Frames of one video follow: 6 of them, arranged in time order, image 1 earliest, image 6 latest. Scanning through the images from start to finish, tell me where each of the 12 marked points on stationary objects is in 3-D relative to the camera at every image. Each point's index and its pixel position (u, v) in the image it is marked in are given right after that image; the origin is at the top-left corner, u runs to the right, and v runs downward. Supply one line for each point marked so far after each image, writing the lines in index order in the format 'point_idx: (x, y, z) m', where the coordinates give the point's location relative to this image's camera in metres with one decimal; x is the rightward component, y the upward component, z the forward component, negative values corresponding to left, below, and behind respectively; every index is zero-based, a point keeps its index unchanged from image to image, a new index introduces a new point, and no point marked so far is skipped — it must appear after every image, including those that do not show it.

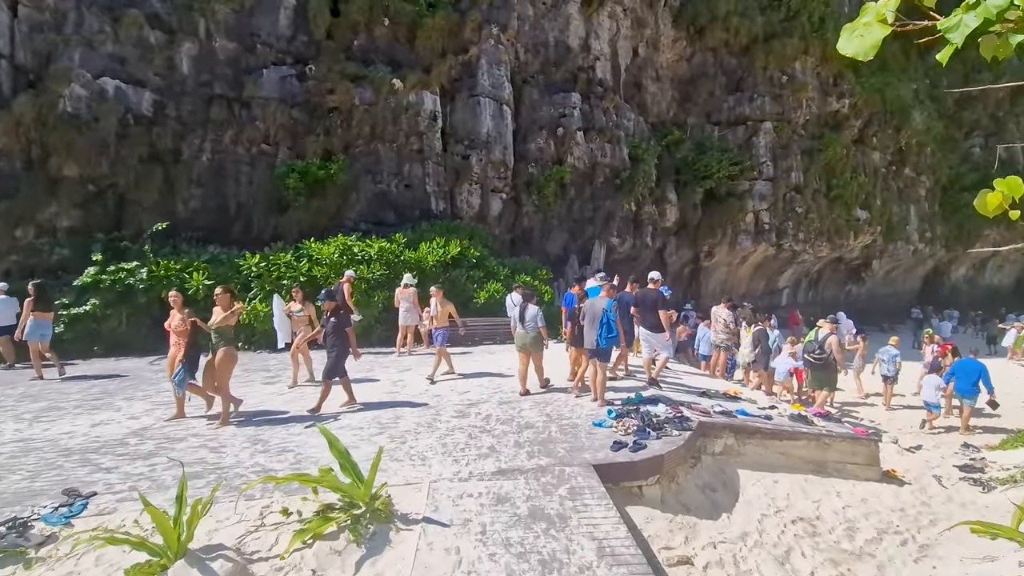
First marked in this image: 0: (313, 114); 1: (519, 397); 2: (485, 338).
0: (-6.4, +5.6, +16.3) m
1: (+0.1, -1.8, +8.3) m
2: (-0.7, -1.4, +13.7) m
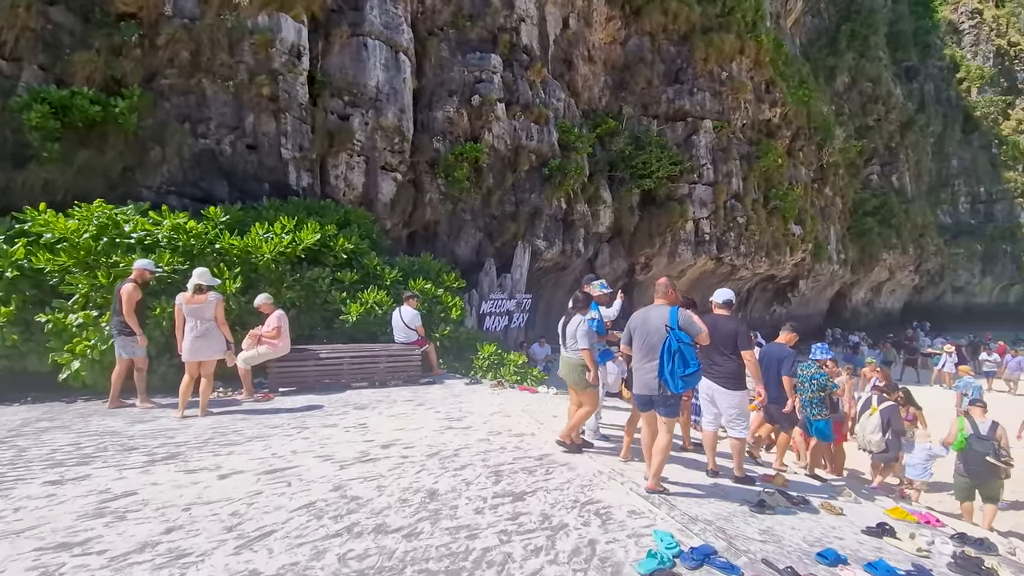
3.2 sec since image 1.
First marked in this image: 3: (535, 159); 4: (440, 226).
0: (-8.5, +5.4, +10.3) m
1: (-0.8, -1.8, +3.4) m
2: (-2.6, -1.5, +8.6) m
3: (+0.7, +4.2, +16.5) m
4: (-2.2, +1.9, +15.6) m
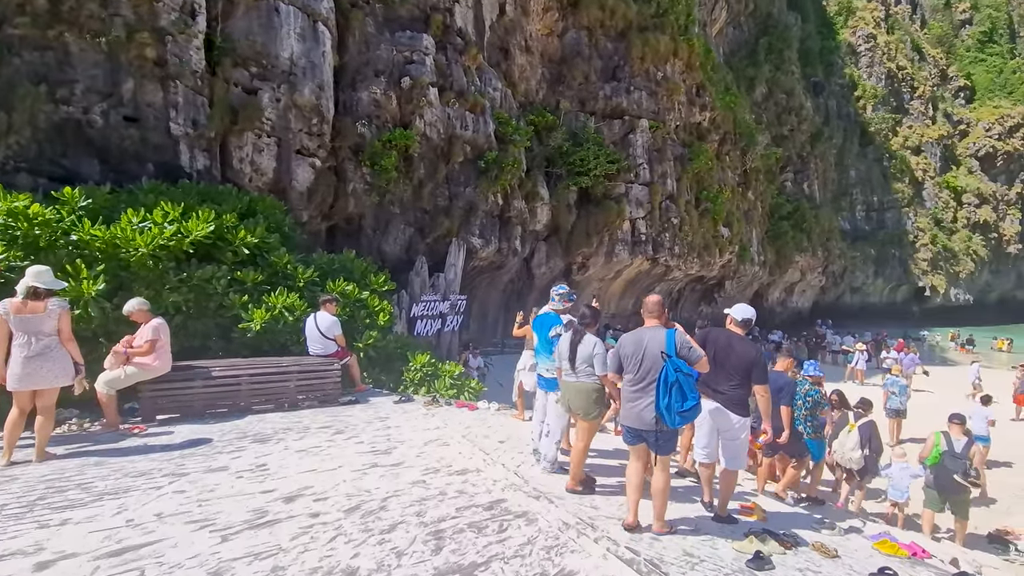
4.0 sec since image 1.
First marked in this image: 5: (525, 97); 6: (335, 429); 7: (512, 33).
0: (-9.6, +5.4, +8.0) m
1: (-1.0, -1.8, +2.2) m
2: (-3.5, -1.6, +7.1) m
3: (-1.3, +4.2, +15.4) m
4: (-4.0, +1.9, +14.1) m
5: (+0.5, +7.1, +19.0) m
6: (-2.2, -1.8, +6.3) m
7: (0.0, +9.1, +18.4) m
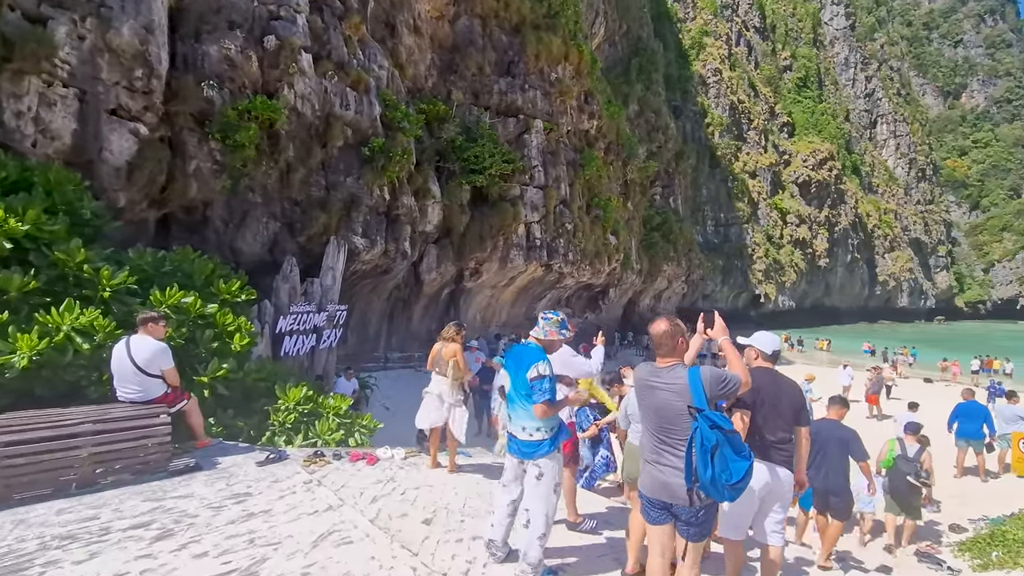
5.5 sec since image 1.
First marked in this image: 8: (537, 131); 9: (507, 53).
0: (-10.3, +5.4, +3.8) m
1: (-0.6, -1.9, +0.3) m
2: (-4.2, -1.7, +4.4) m
3: (-4.1, +3.9, +13.1) m
4: (-6.5, +1.7, +11.0) m
5: (-3.3, +6.8, +17.0) m
6: (-2.7, -1.9, +3.9) m
7: (-3.6, +8.9, +16.3) m
8: (+1.0, +6.0, +19.4) m
9: (-0.2, +8.9, +19.5) m
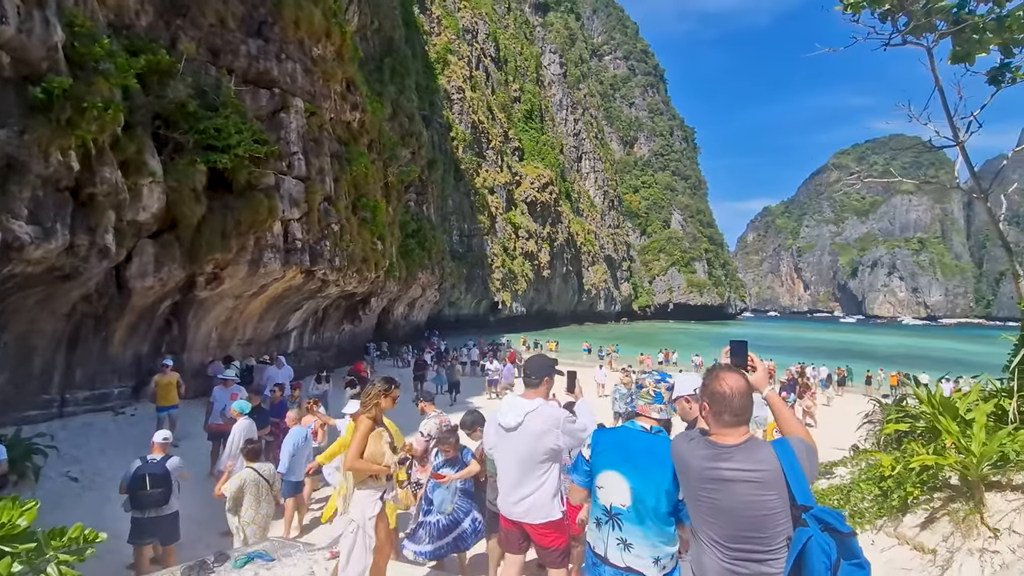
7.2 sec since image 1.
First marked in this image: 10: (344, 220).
0: (-9.1, +5.3, -2.7) m
1: (+1.0, -2.1, -1.1) m
2: (-4.2, -1.8, +0.7) m
3: (-8.2, +3.7, +8.4) m
4: (-9.3, +1.5, +5.4) m
5: (-9.4, +6.5, +12.2) m
6: (-2.6, -2.0, +1.0) m
7: (-9.3, +8.6, +11.5) m
8: (-6.9, +5.6, +16.4) m
9: (-8.0, +8.6, +16.0) m
10: (-6.2, +2.5, +18.7) m
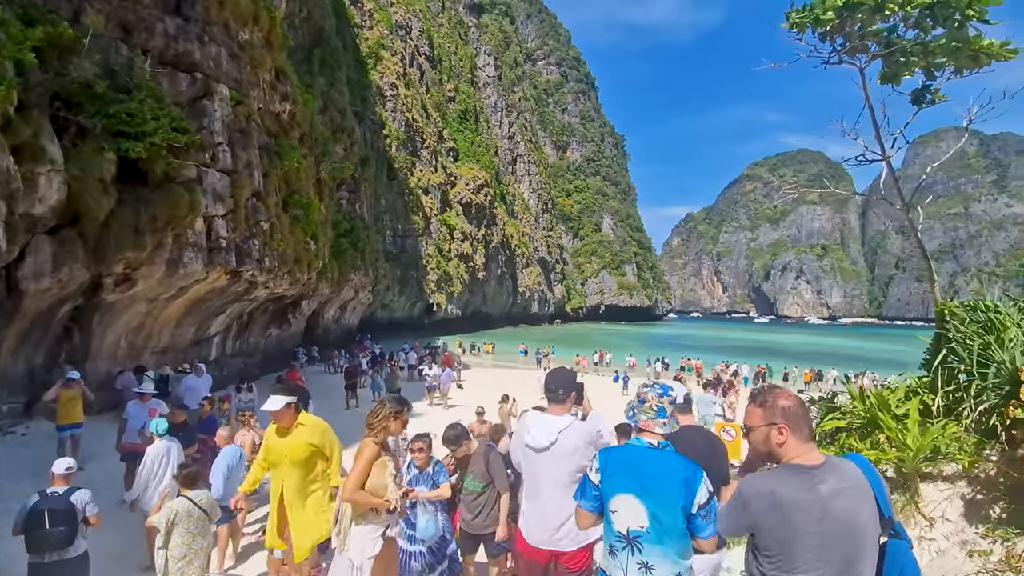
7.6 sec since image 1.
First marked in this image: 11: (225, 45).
0: (-8.3, +5.3, -4.1) m
1: (+1.6, -2.1, -1.2) m
2: (-3.8, -1.8, -0.1) m
3: (-8.8, +3.7, +7.0) m
4: (-9.5, +1.5, +4.0) m
5: (-10.5, +6.5, +10.7) m
6: (-2.3, -2.0, +0.4) m
7: (-10.4, +8.6, +10.0) m
8: (-8.6, +5.6, +15.1) m
9: (-9.6, +8.6, +14.6) m
10: (-8.2, +2.4, +17.5) m
11: (-8.9, +7.5, +15.9) m
